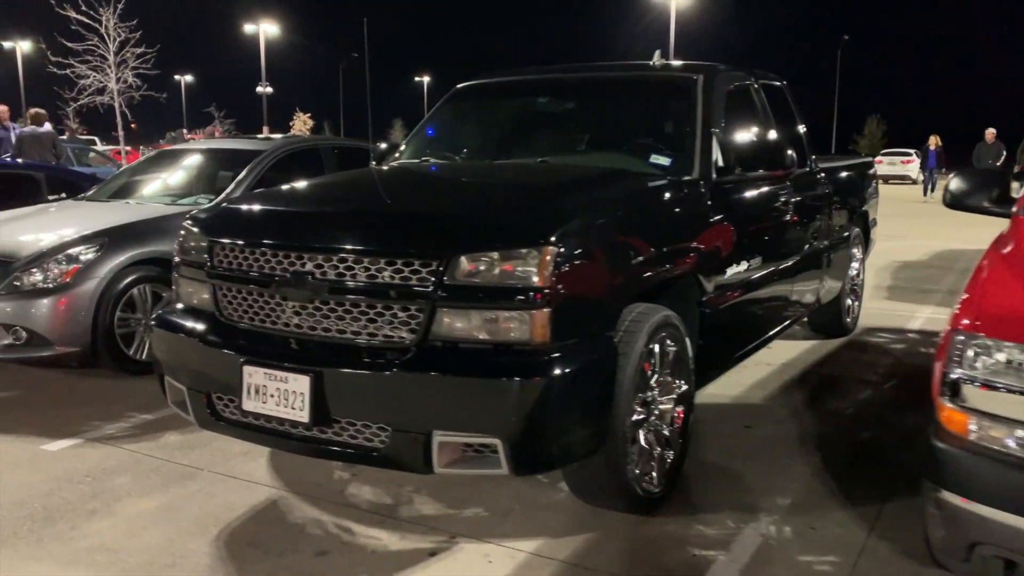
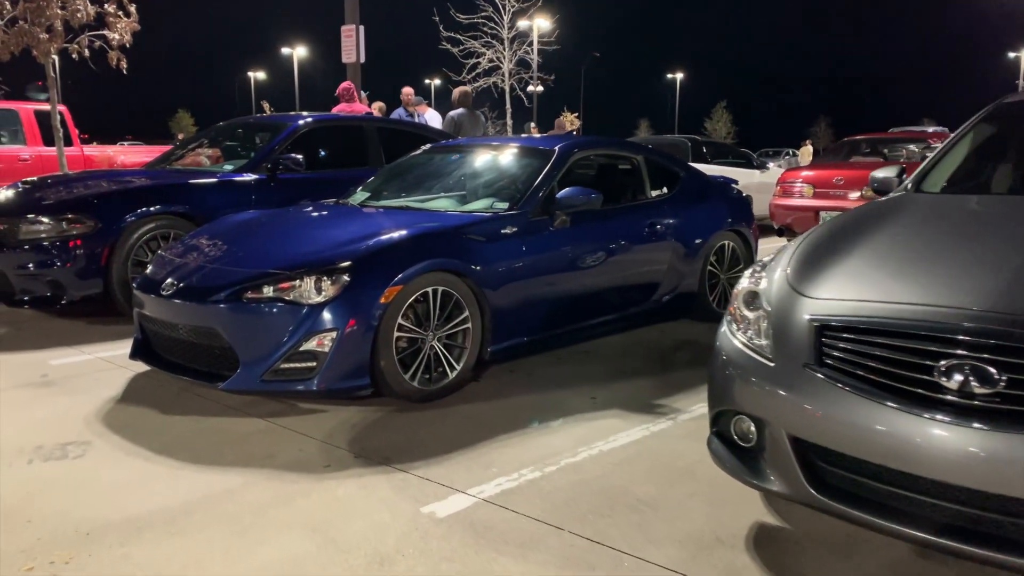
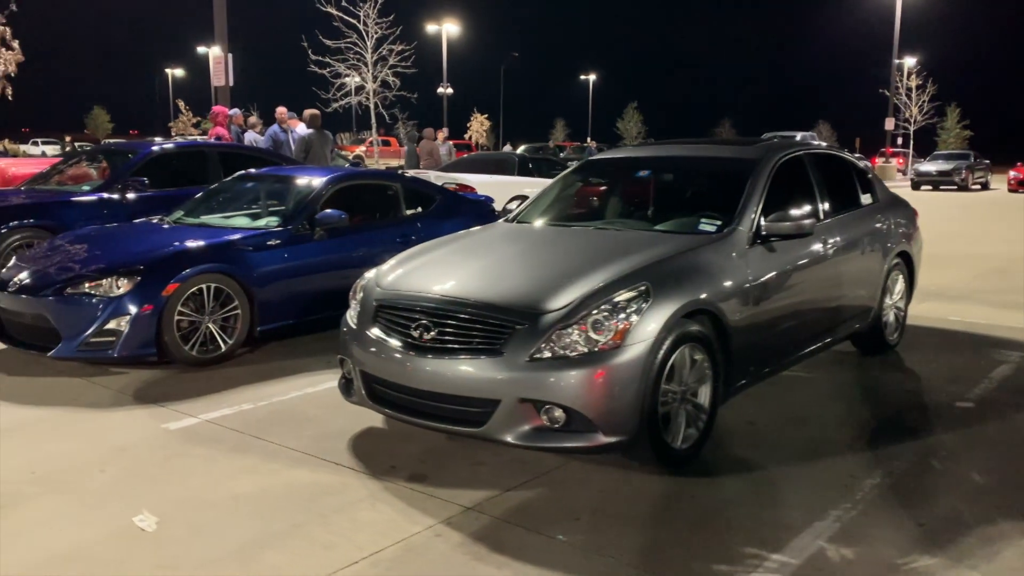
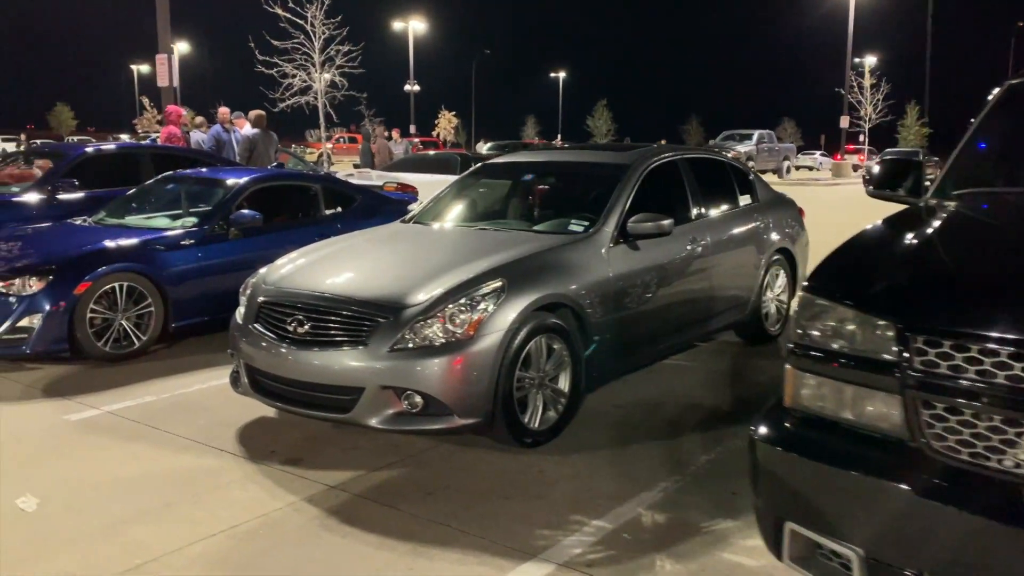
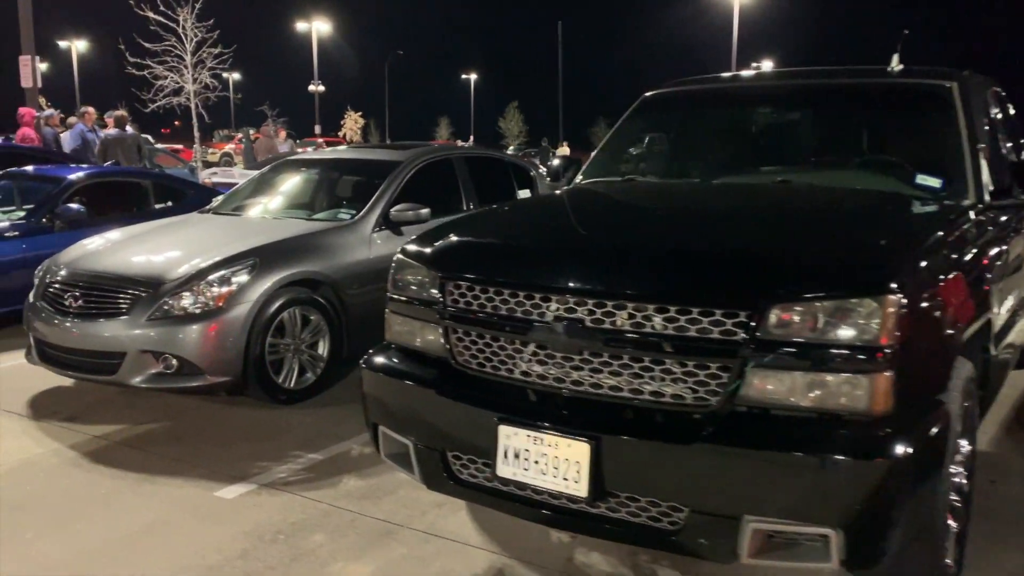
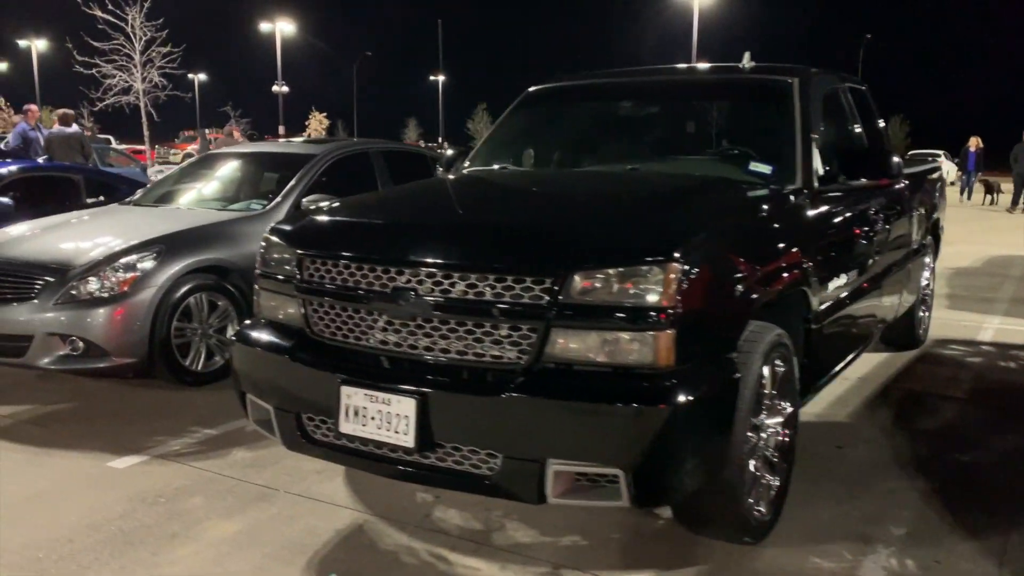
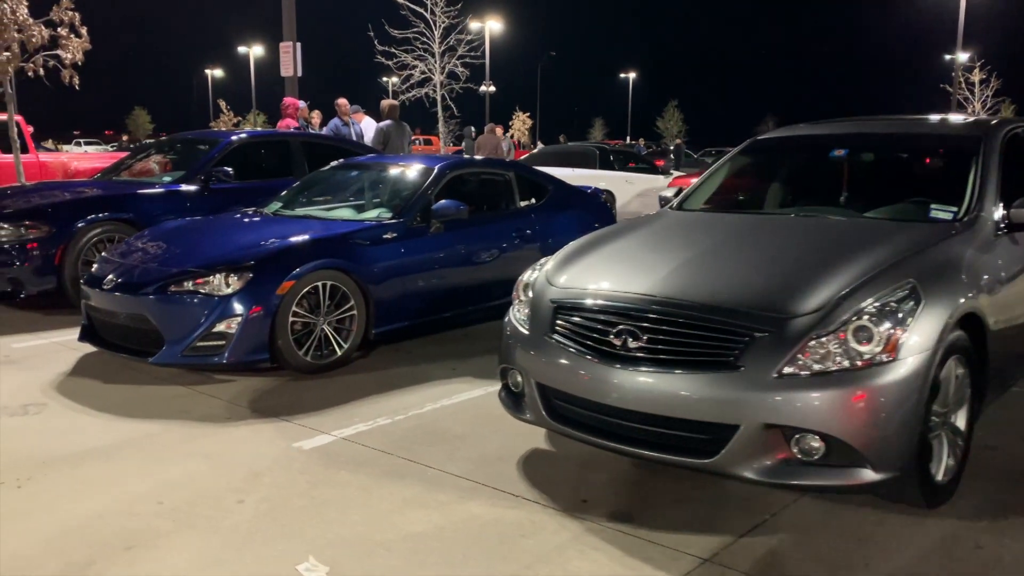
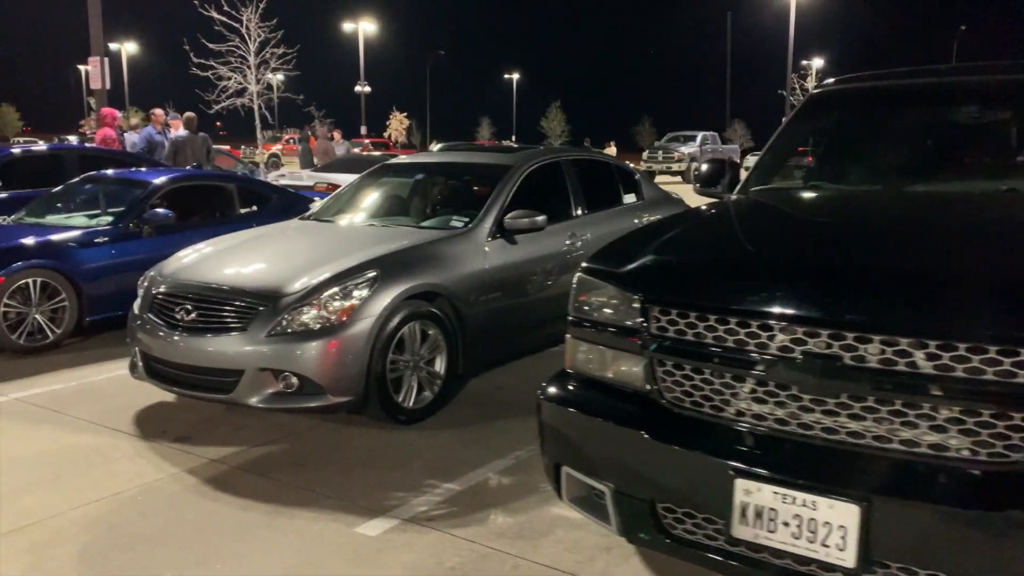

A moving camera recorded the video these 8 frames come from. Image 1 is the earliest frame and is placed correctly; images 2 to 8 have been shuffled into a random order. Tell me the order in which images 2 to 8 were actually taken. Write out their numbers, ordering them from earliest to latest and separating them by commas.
6, 5, 8, 4, 3, 7, 2
